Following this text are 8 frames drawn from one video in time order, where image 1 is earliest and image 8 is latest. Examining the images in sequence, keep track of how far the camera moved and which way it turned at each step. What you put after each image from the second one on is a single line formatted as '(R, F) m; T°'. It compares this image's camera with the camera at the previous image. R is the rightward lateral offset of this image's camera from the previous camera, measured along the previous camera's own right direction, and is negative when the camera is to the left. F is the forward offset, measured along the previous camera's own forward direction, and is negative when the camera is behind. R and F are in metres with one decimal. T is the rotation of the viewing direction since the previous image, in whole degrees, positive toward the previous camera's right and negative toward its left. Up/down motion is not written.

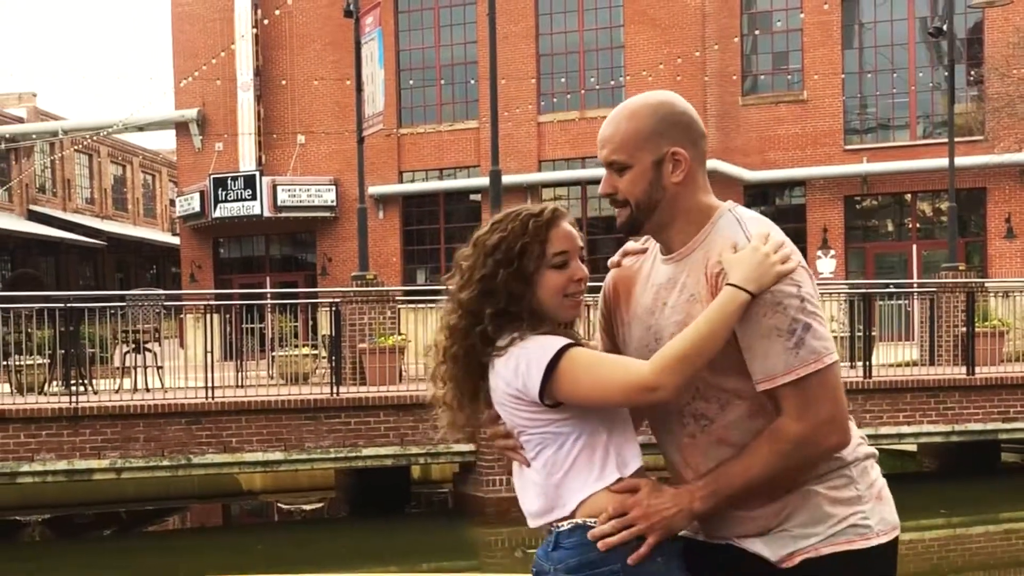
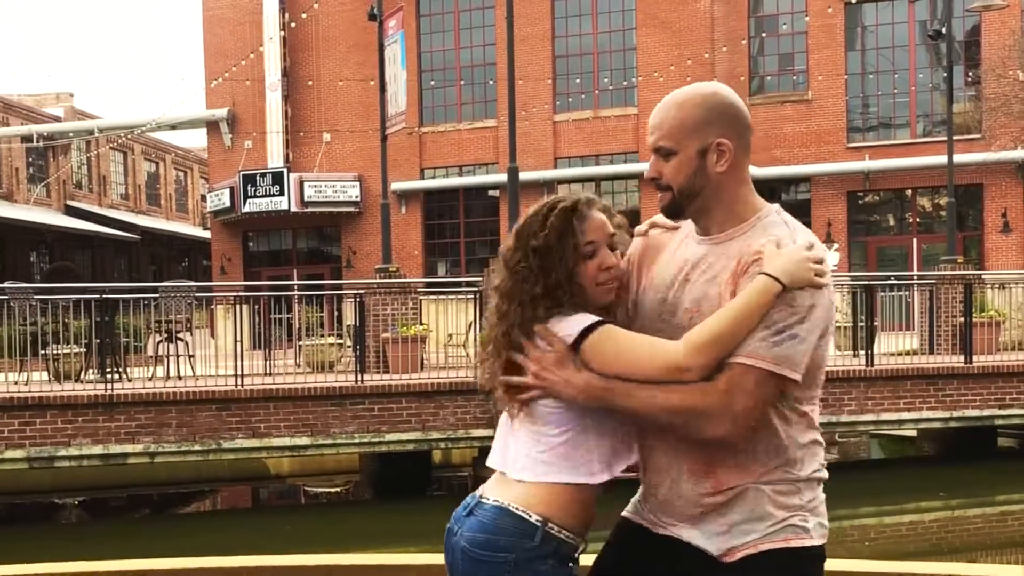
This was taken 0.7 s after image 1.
(0.0, -0.4) m; -1°
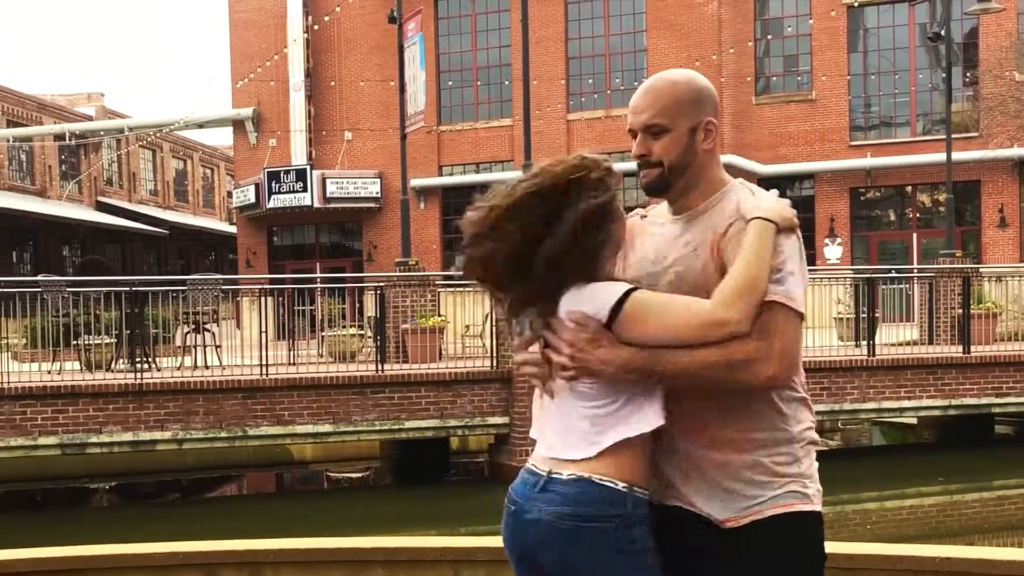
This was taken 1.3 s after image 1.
(0.0, -0.3) m; -1°
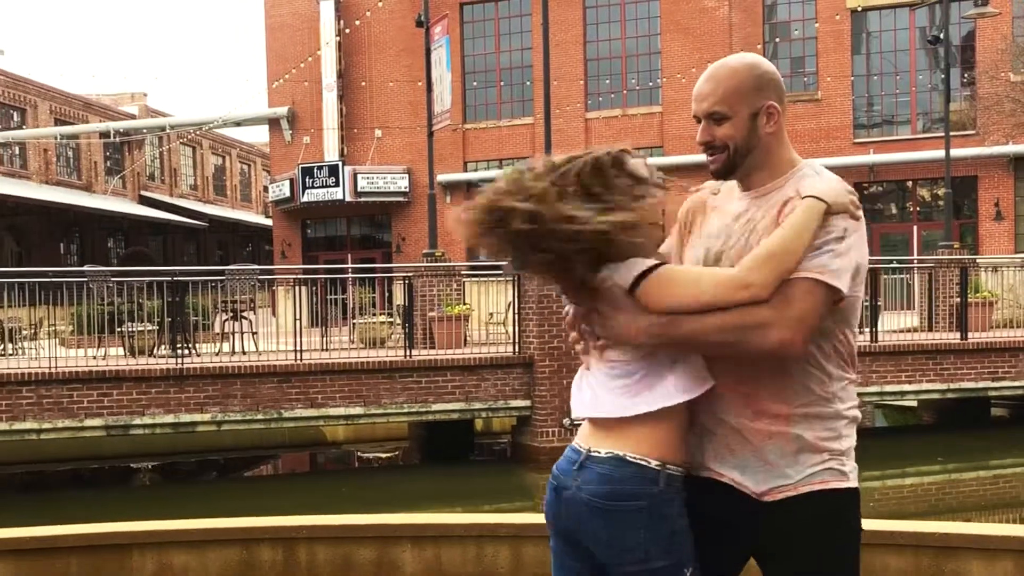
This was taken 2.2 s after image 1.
(0.0, -0.5) m; -1°
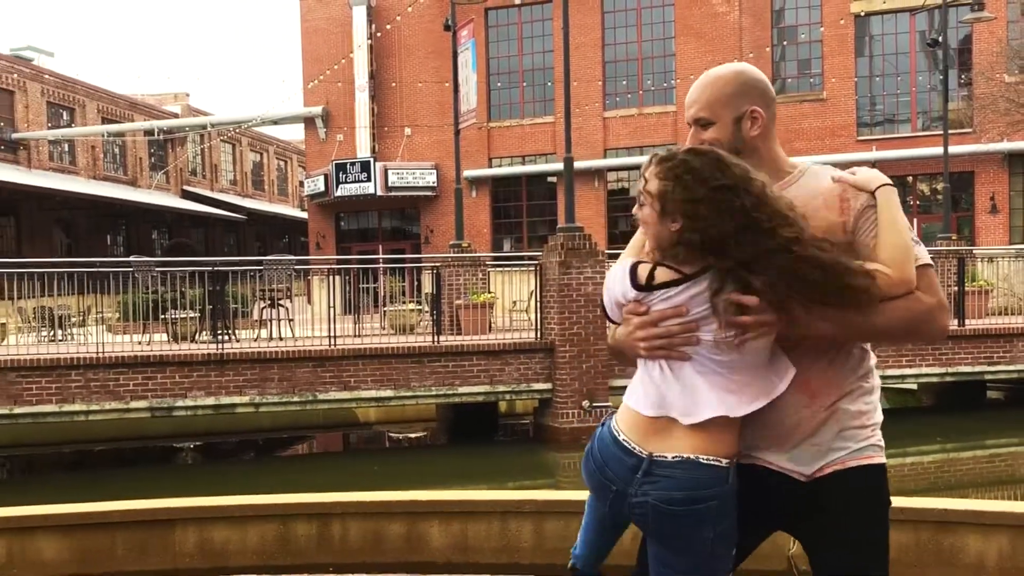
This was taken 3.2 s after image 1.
(0.0, -0.6) m; -1°
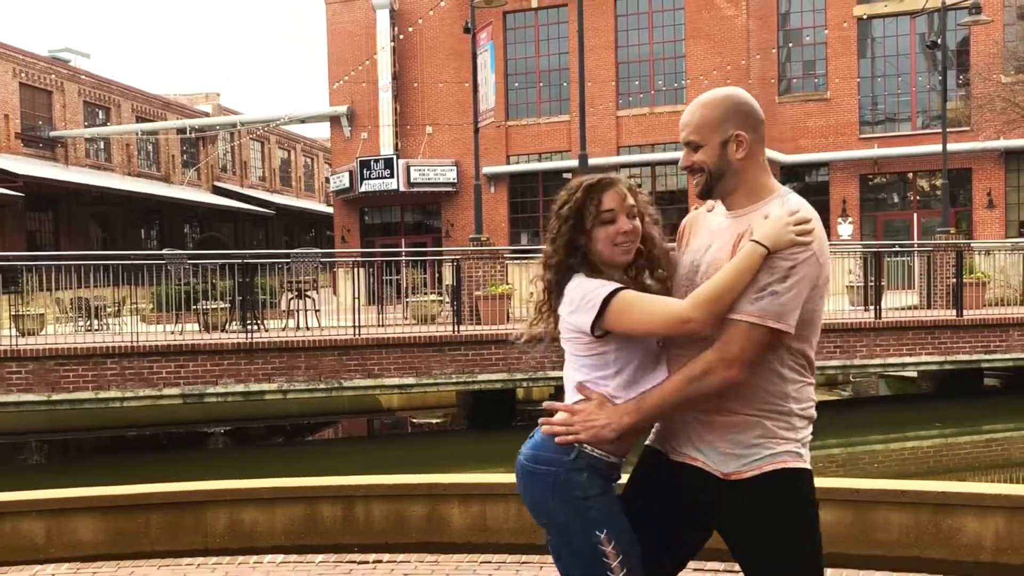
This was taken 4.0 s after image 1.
(0.0, -0.4) m; -1°
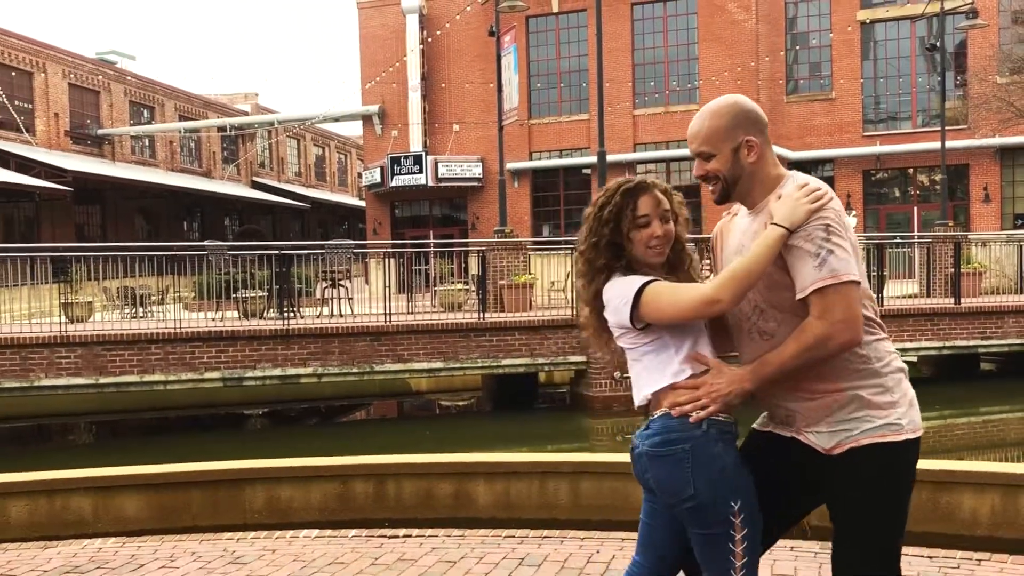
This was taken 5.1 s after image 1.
(0.0, -0.6) m; -2°
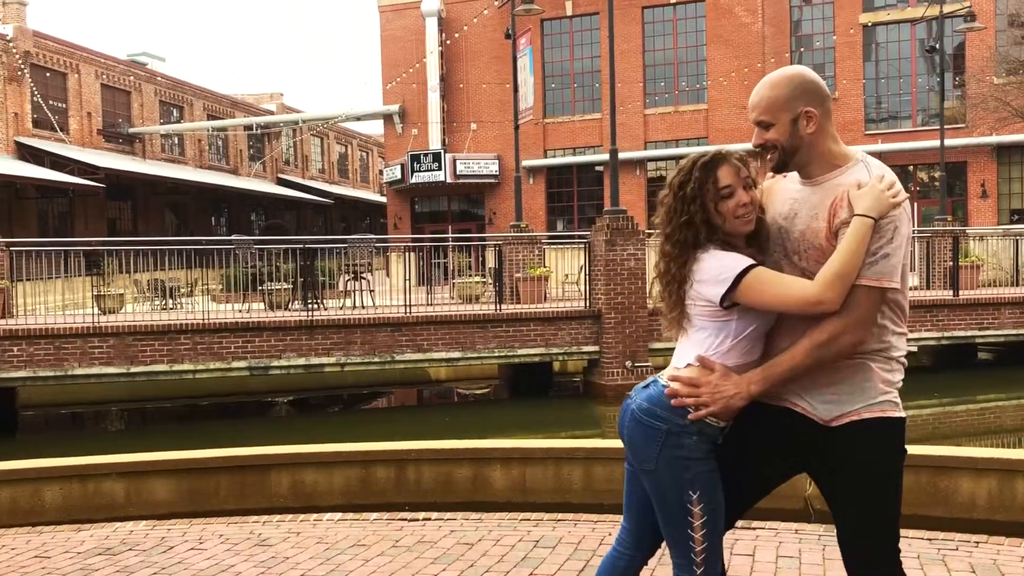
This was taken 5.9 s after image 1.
(0.0, -0.4) m; -1°
